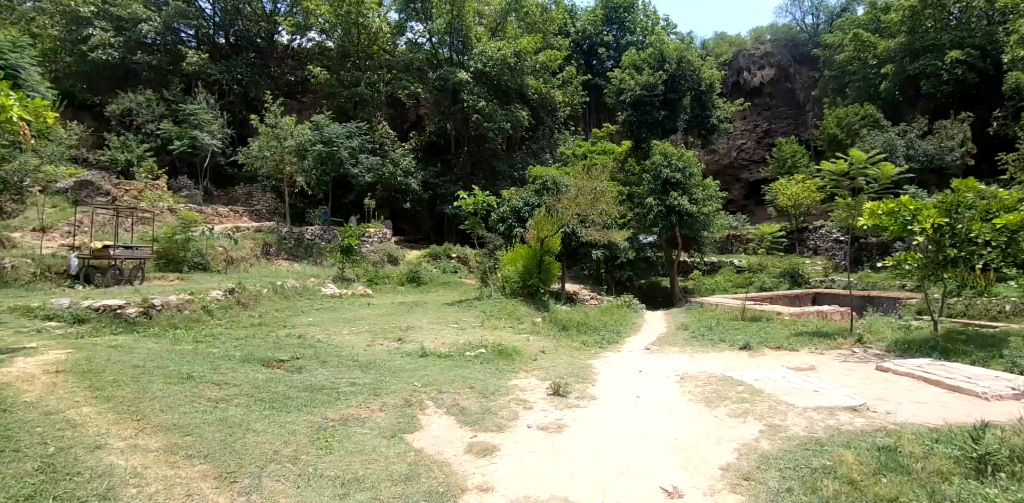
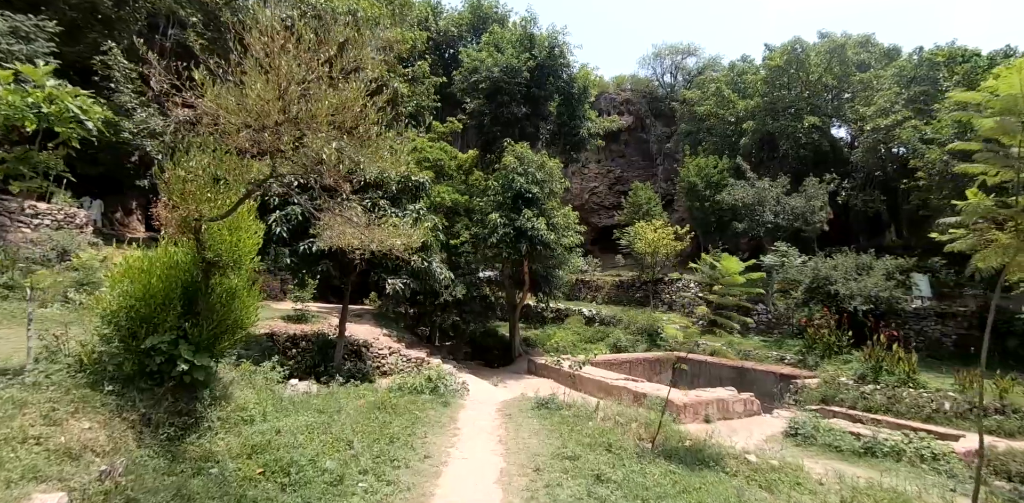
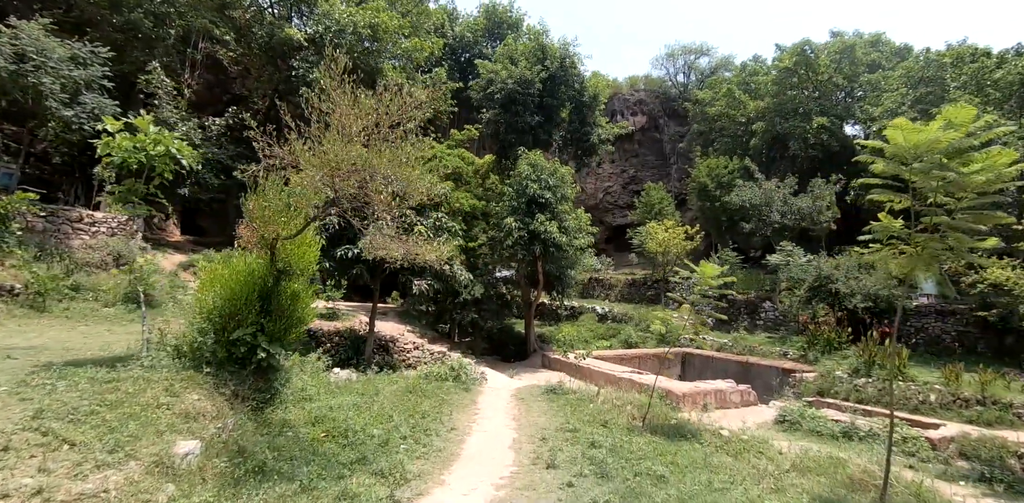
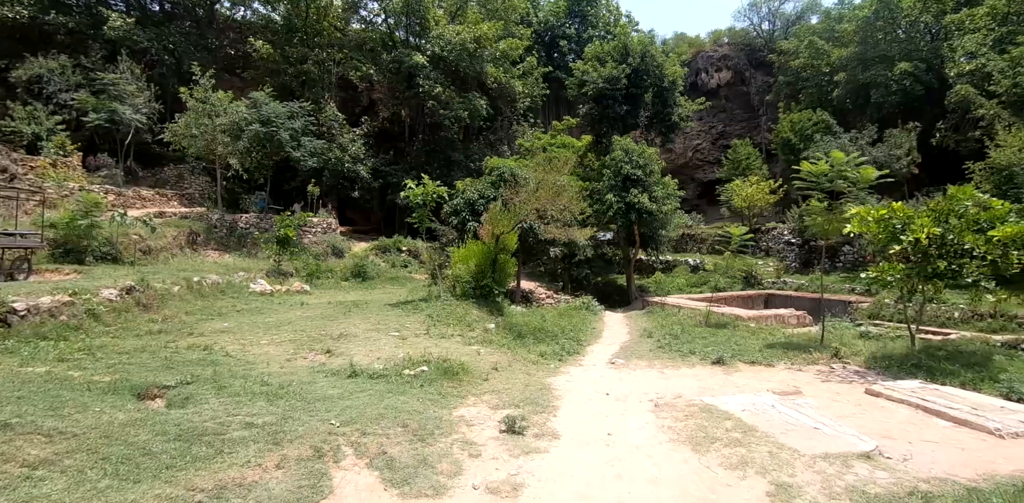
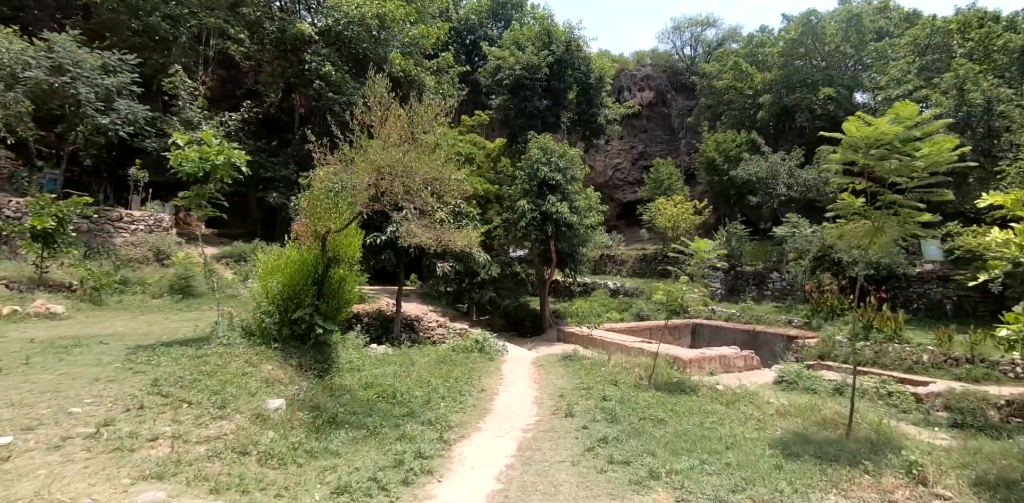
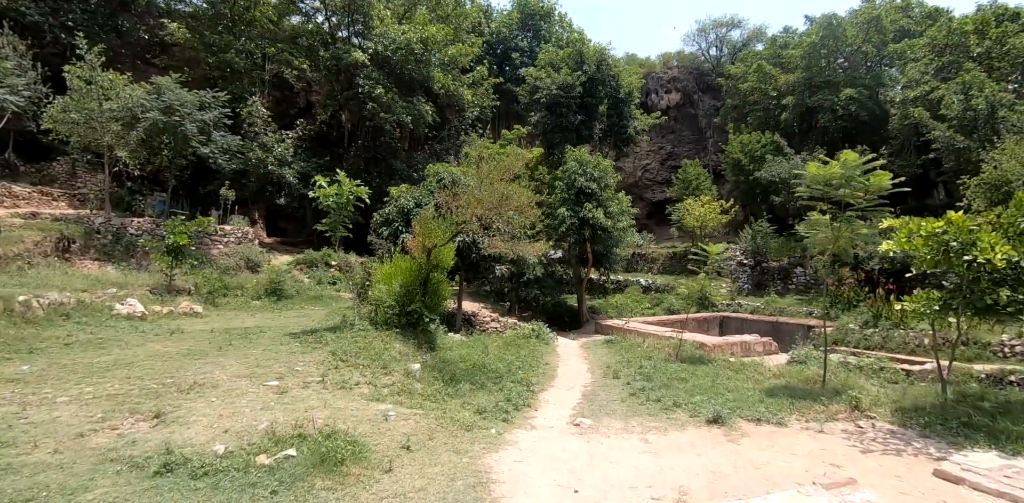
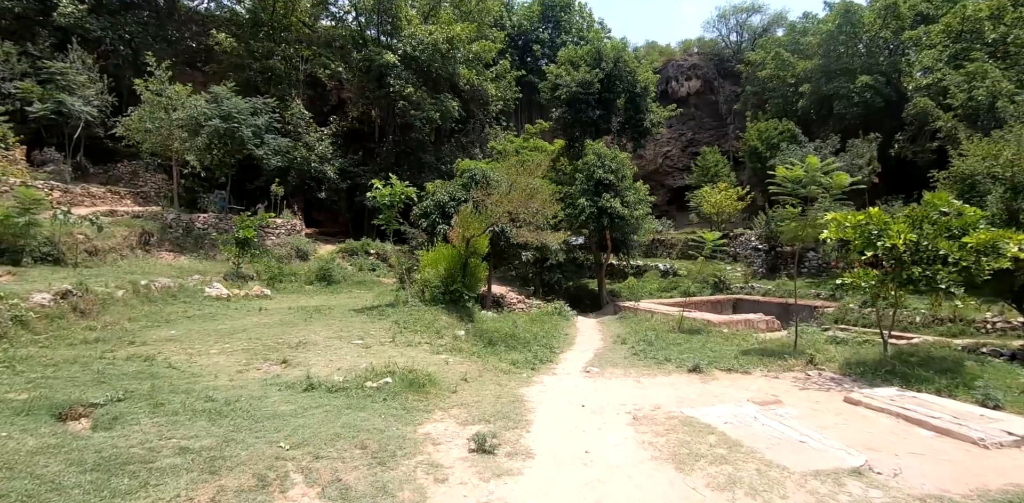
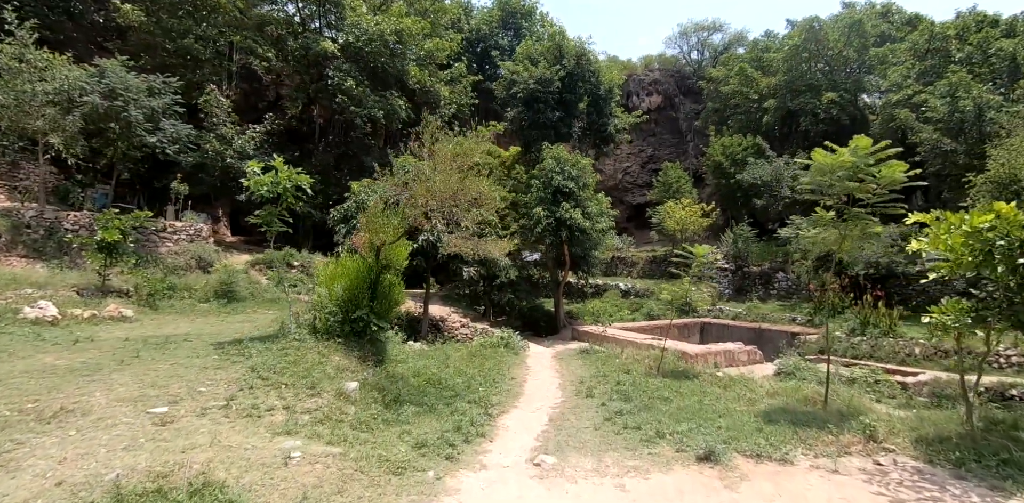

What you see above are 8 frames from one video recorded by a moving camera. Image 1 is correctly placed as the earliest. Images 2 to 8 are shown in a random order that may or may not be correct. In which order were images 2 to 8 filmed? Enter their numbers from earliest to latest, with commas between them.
4, 7, 6, 8, 5, 3, 2
